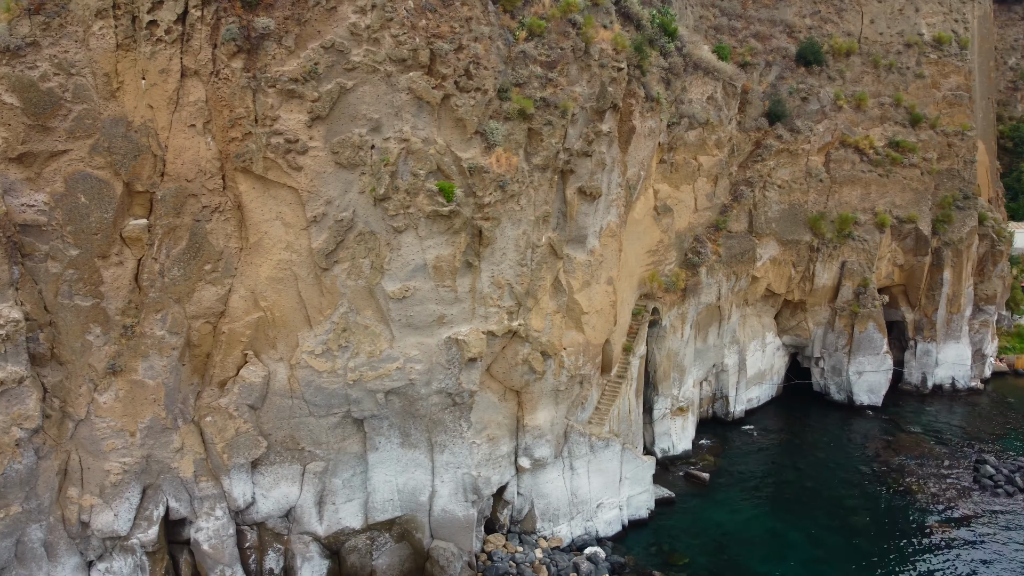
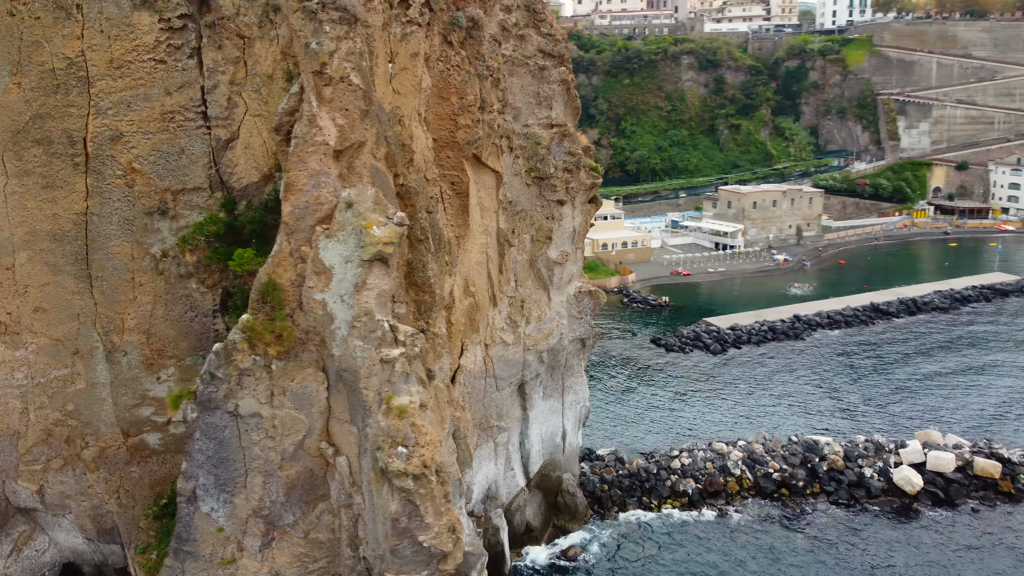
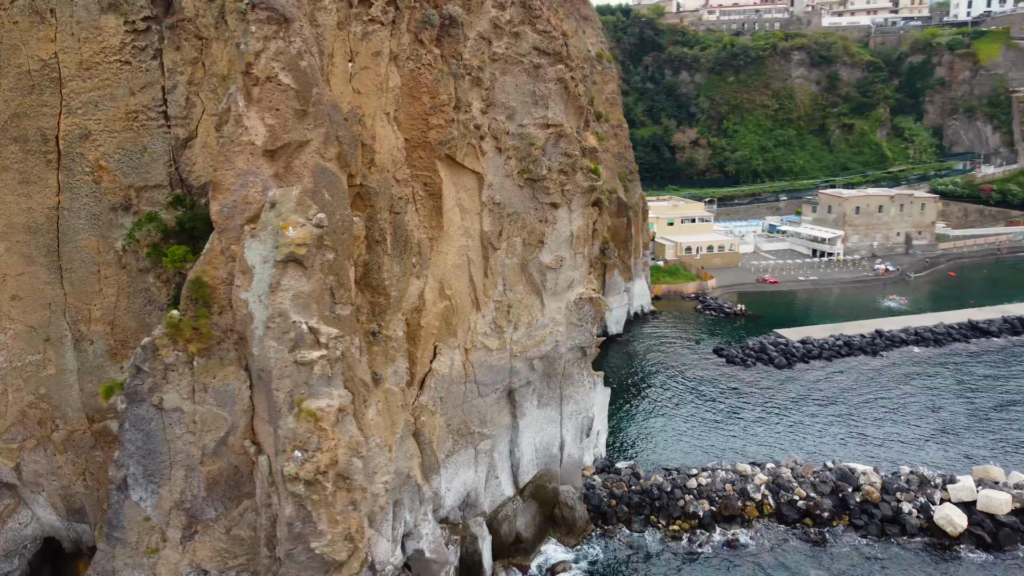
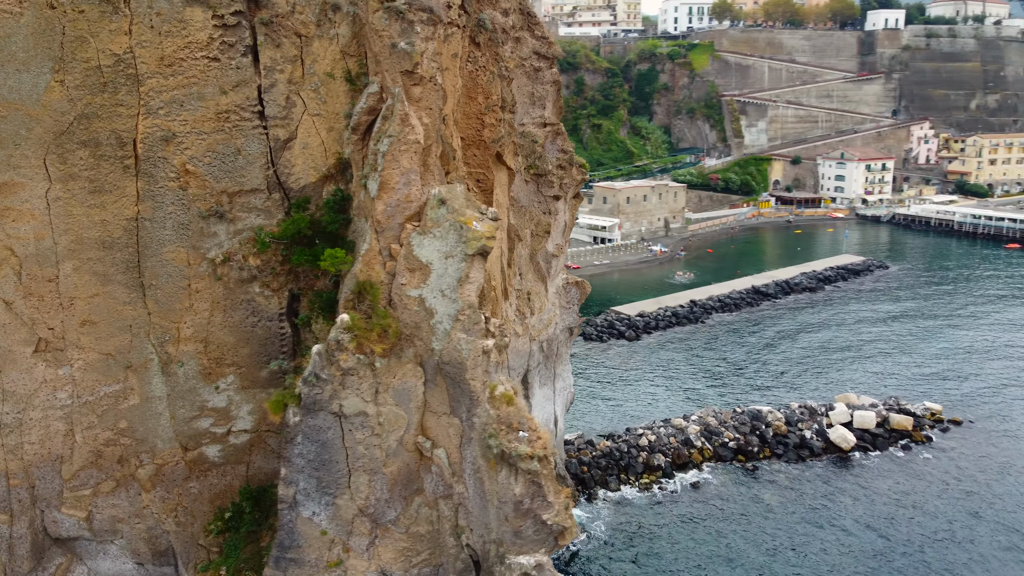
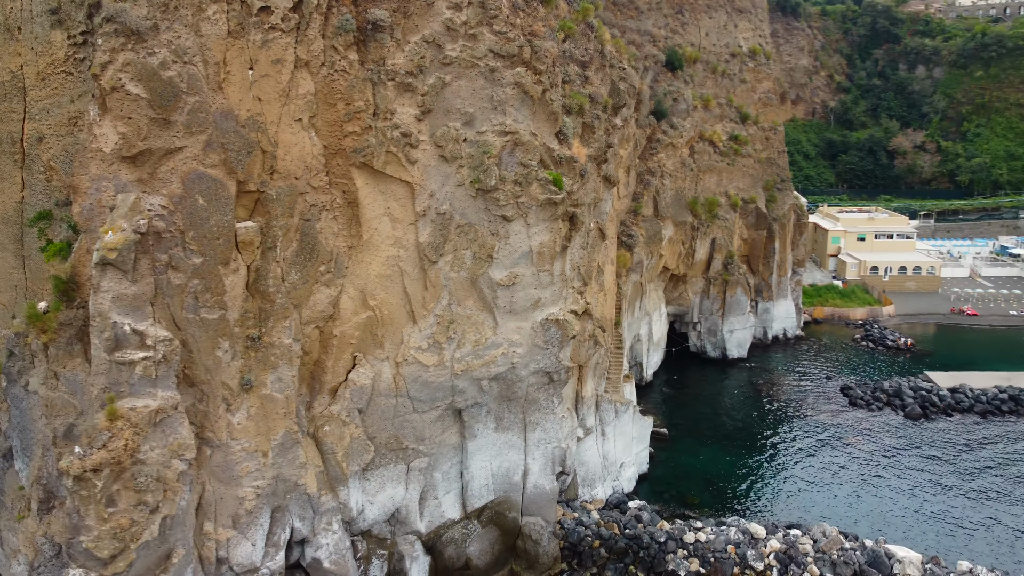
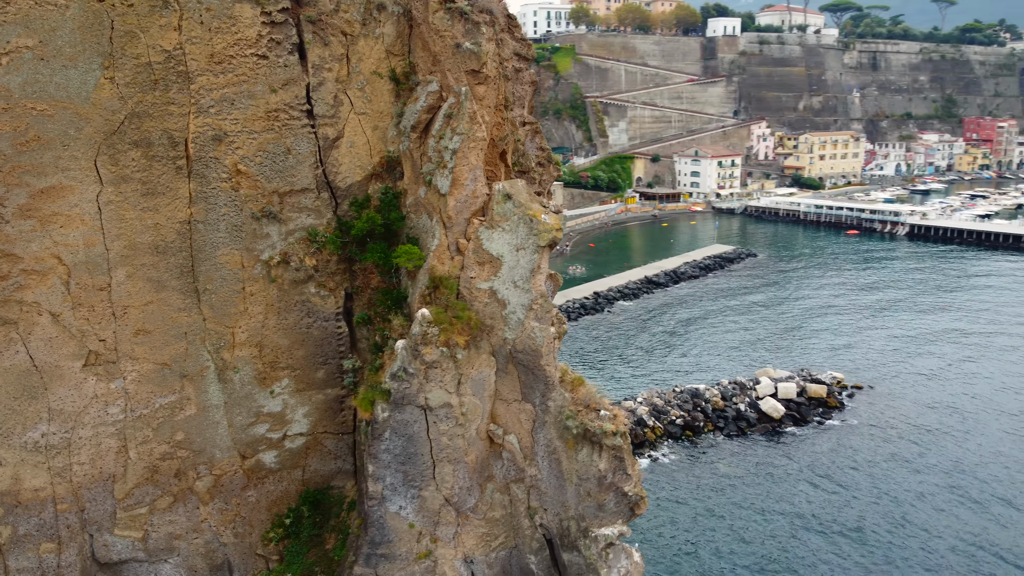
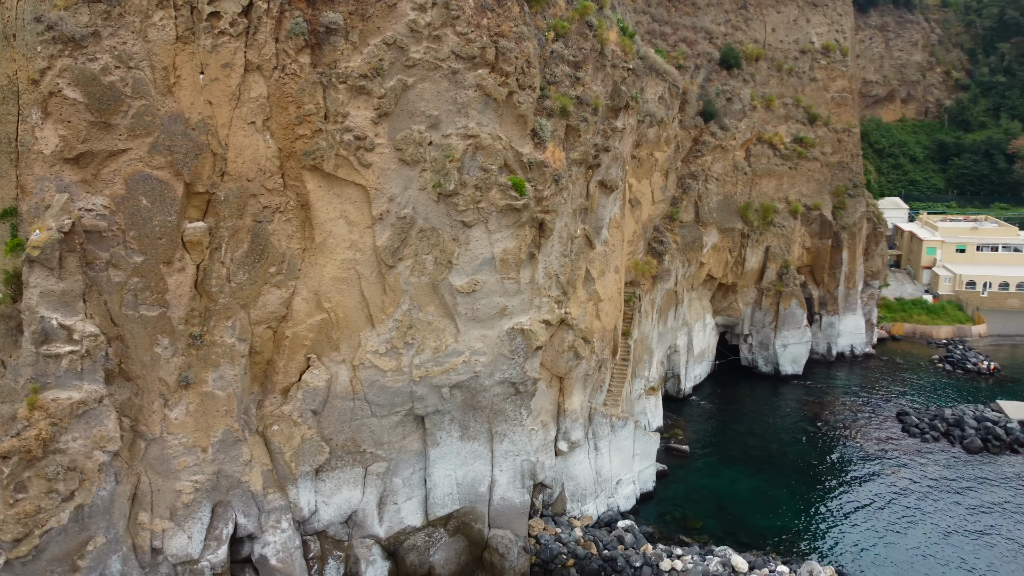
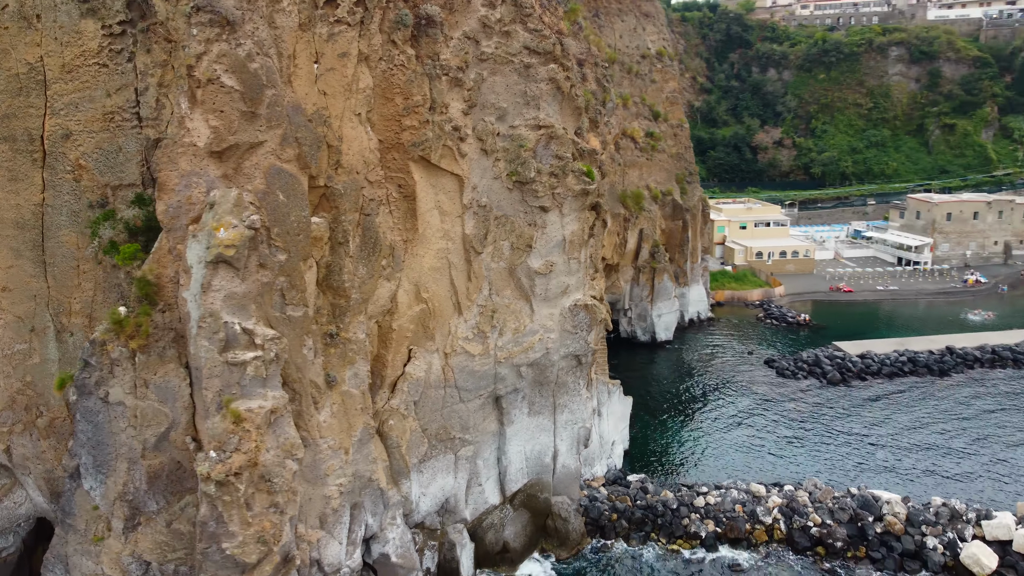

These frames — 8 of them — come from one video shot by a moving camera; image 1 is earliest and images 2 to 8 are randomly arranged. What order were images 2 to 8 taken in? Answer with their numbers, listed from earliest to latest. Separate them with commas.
7, 5, 8, 3, 2, 4, 6
